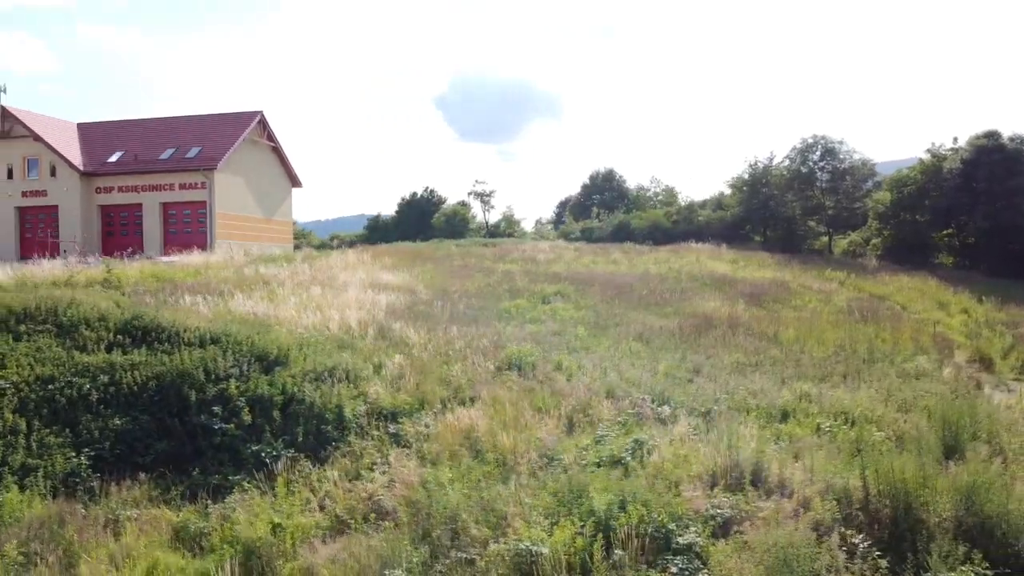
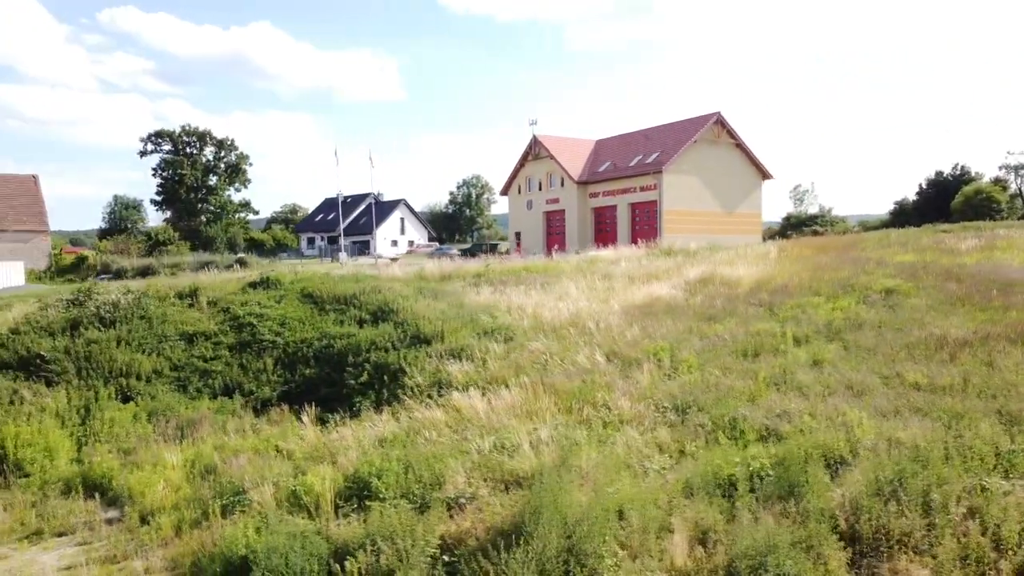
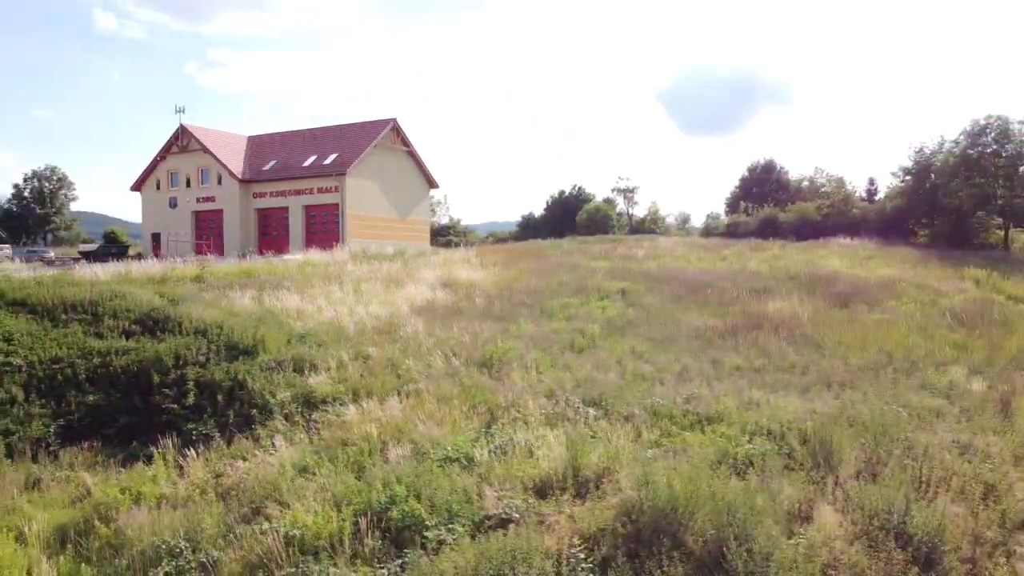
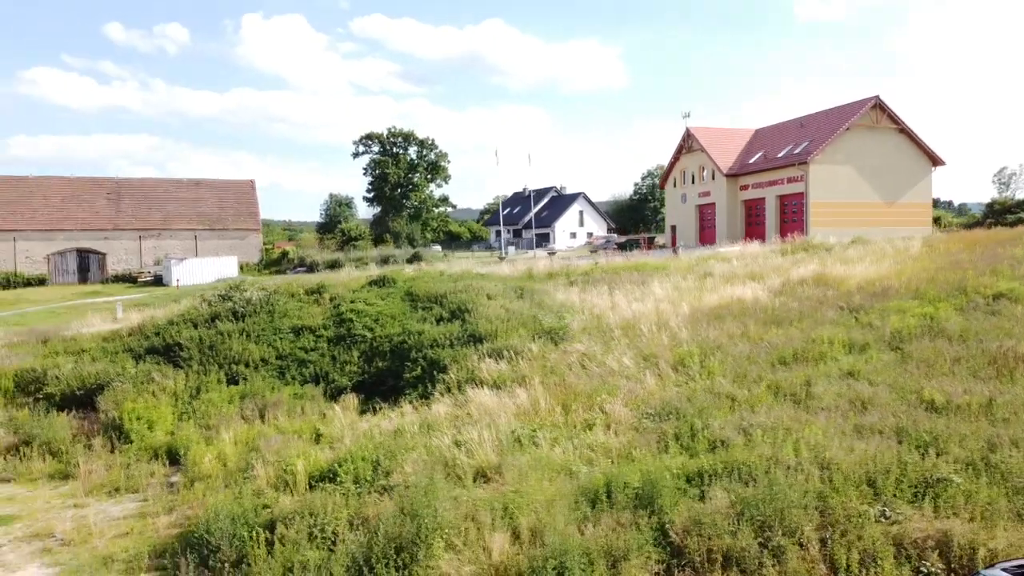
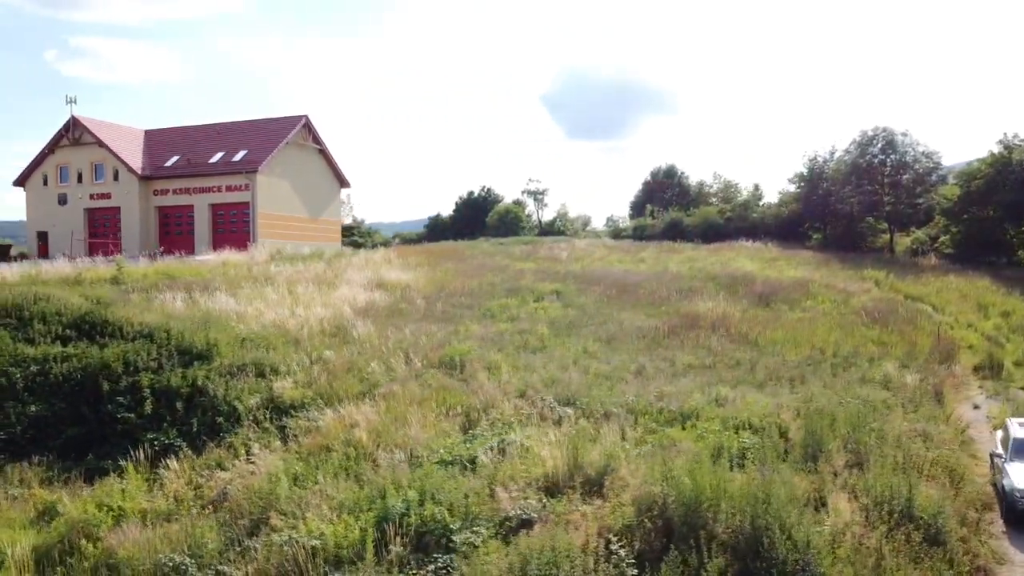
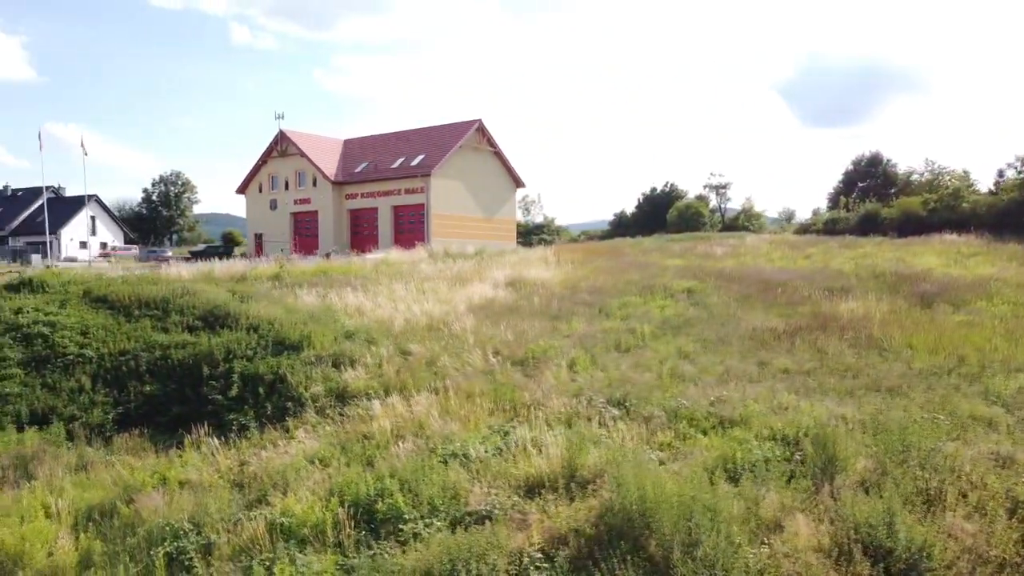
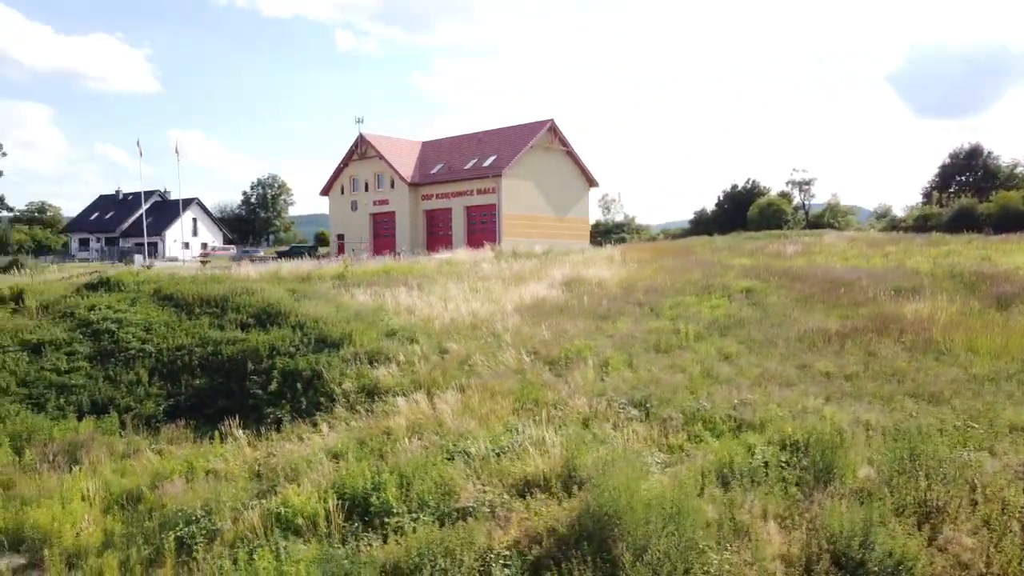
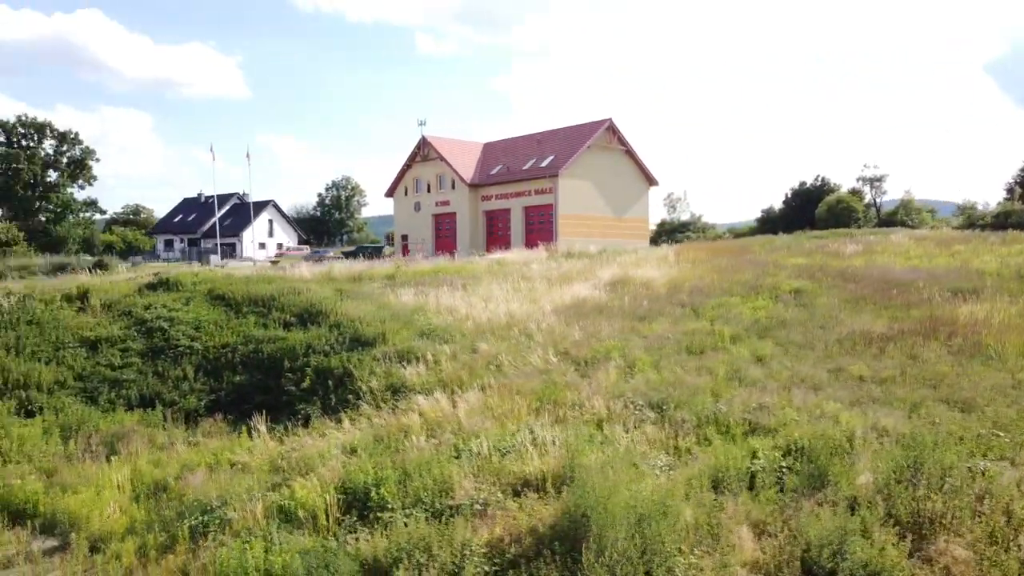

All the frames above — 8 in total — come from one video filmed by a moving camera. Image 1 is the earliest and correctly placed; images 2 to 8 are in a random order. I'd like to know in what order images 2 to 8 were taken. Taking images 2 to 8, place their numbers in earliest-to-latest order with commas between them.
5, 3, 6, 7, 8, 2, 4
